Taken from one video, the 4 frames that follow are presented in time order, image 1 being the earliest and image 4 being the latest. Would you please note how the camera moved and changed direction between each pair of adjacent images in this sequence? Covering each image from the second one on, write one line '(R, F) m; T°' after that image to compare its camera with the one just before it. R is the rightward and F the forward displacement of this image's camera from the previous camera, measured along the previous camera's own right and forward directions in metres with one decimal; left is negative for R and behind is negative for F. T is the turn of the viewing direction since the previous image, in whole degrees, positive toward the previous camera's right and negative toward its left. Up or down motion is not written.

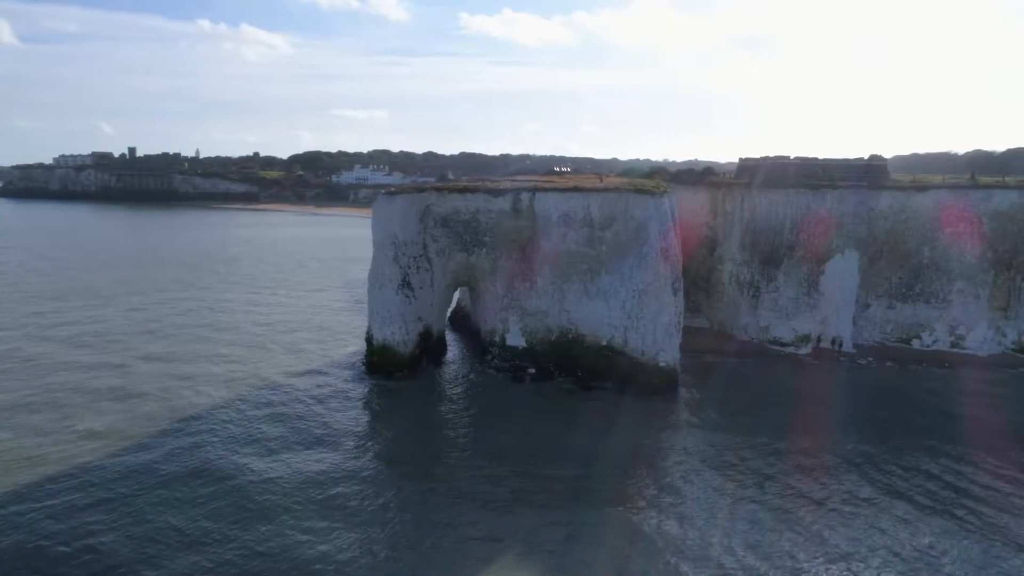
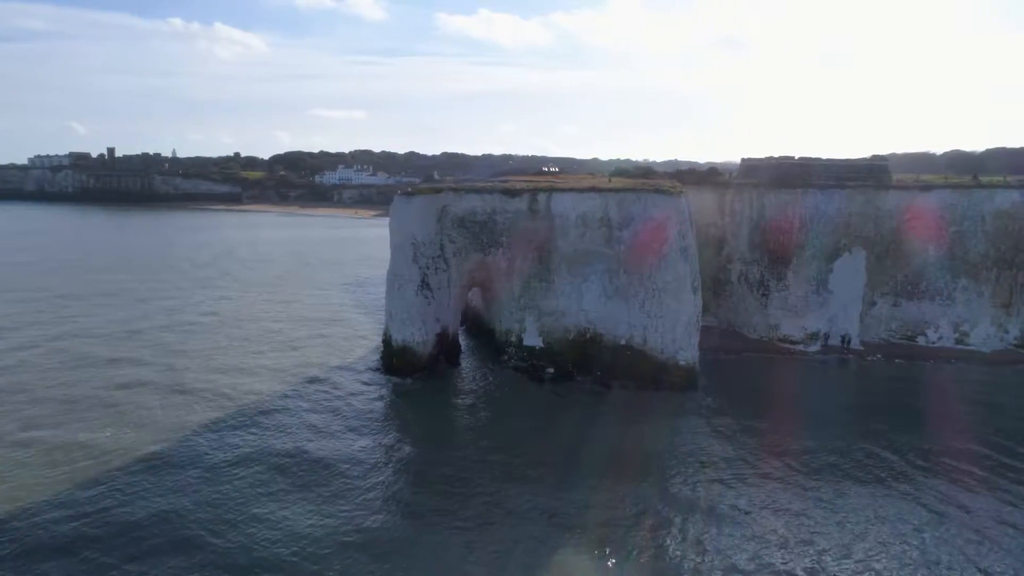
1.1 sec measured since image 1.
(-1.1, 0.0) m; +2°
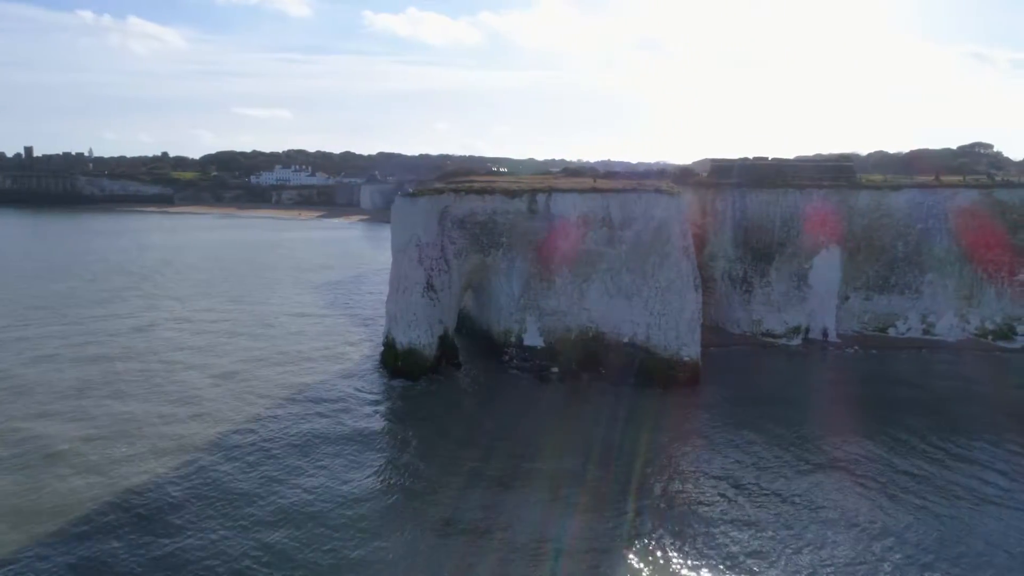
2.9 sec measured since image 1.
(-1.9, 0.0) m; +6°
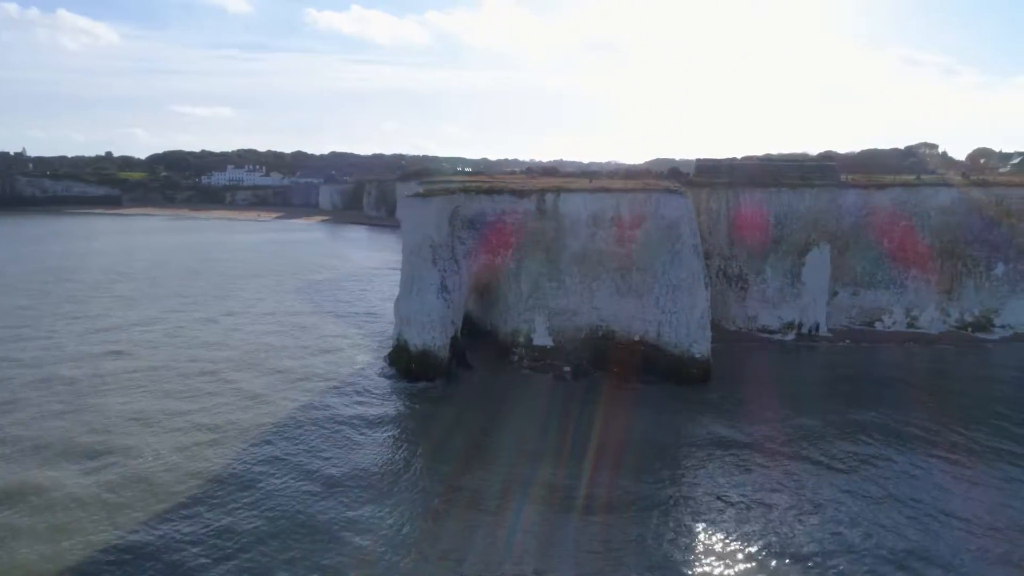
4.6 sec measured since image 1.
(-1.7, +0.1) m; +4°
